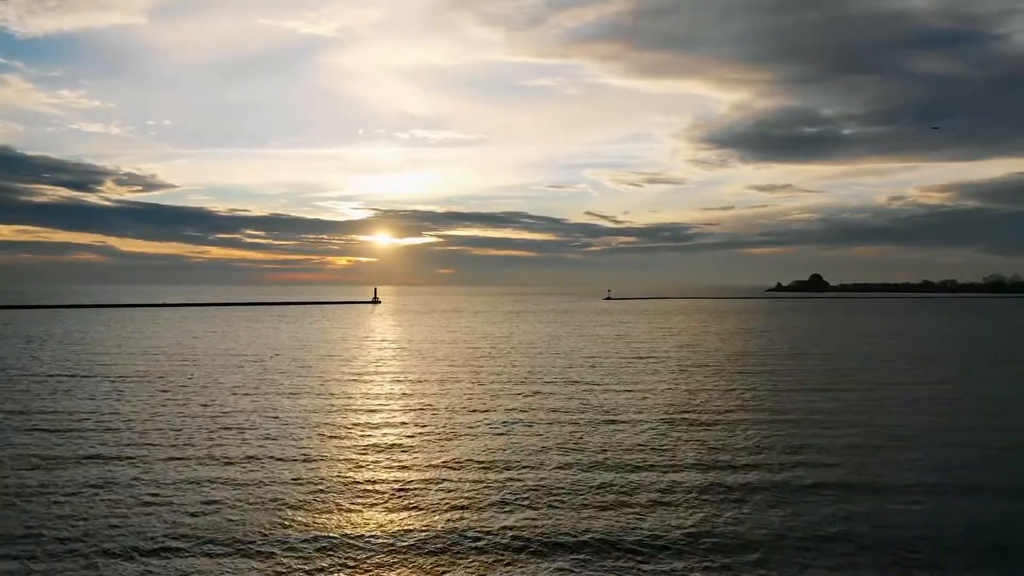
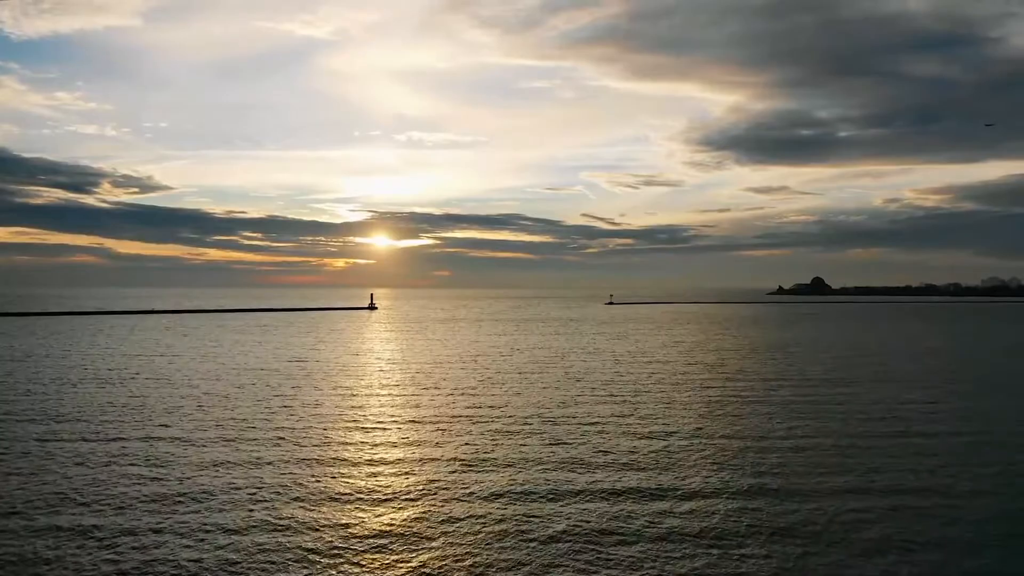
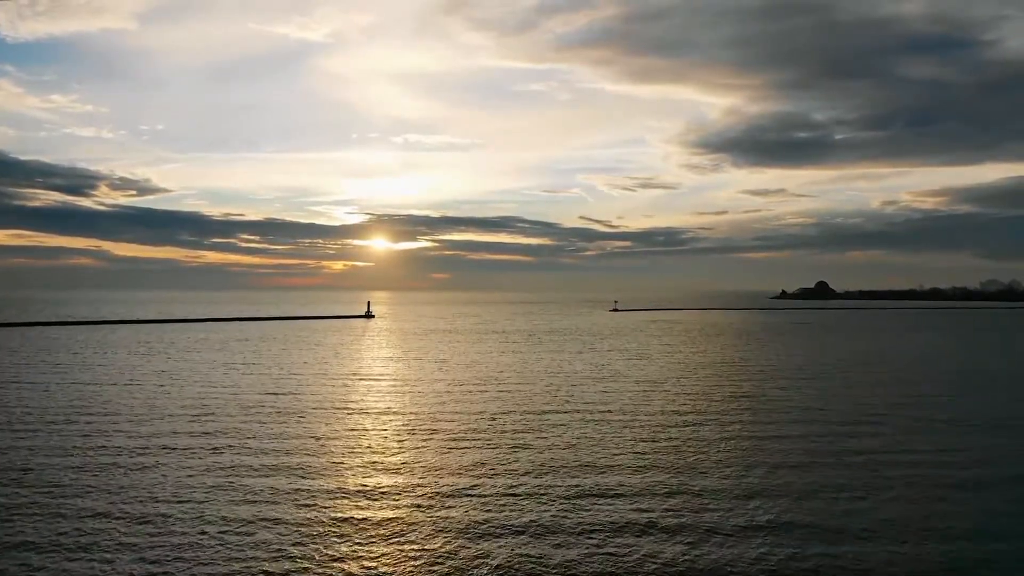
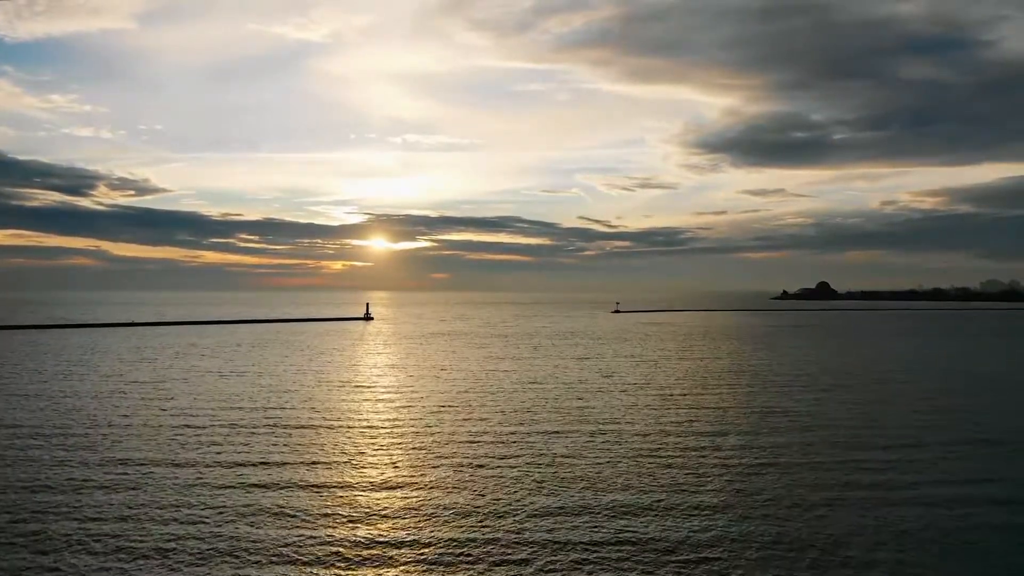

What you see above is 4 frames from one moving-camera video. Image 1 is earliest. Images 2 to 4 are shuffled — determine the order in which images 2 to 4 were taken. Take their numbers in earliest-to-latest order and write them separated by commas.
2, 3, 4
